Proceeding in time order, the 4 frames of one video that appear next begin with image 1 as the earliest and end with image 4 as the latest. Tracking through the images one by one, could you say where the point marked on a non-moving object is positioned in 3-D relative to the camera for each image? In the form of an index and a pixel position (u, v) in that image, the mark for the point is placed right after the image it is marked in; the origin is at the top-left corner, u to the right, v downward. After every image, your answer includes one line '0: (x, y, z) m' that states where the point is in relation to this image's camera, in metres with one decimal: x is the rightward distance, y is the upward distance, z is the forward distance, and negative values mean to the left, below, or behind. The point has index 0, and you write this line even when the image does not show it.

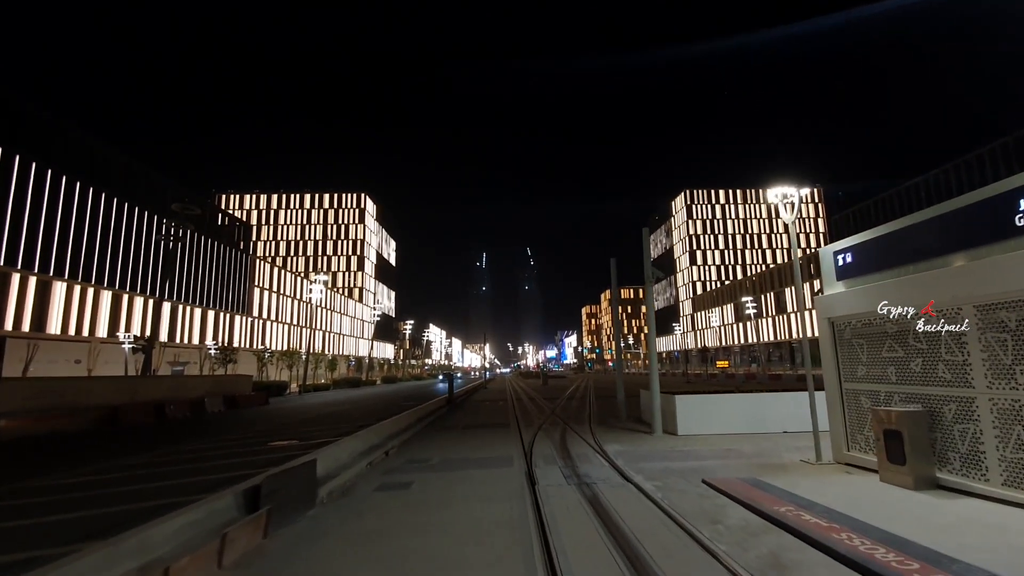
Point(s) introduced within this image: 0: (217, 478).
0: (-4.4, -2.9, +8.1) m
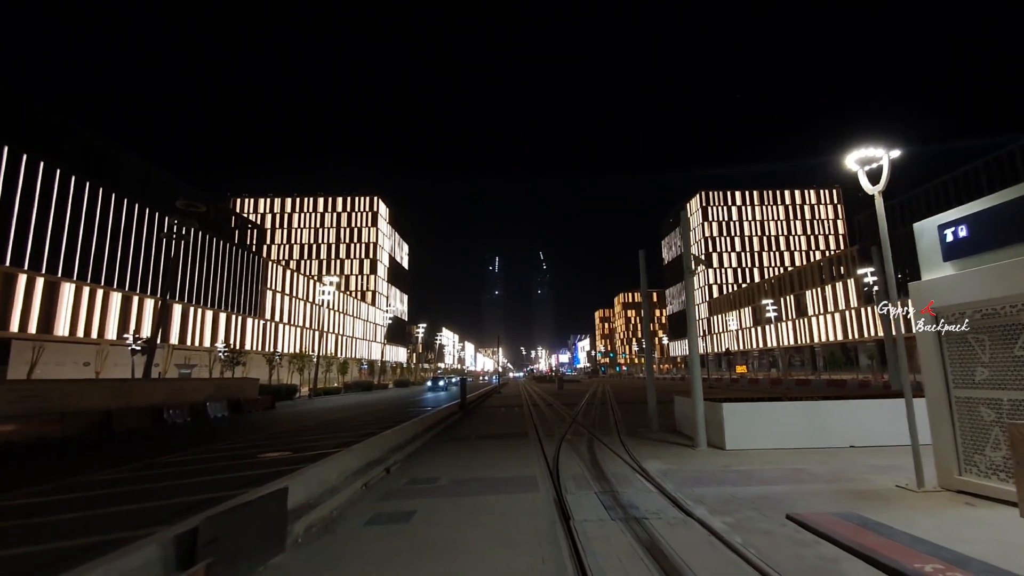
0: (-4.1, -2.7, +6.7) m
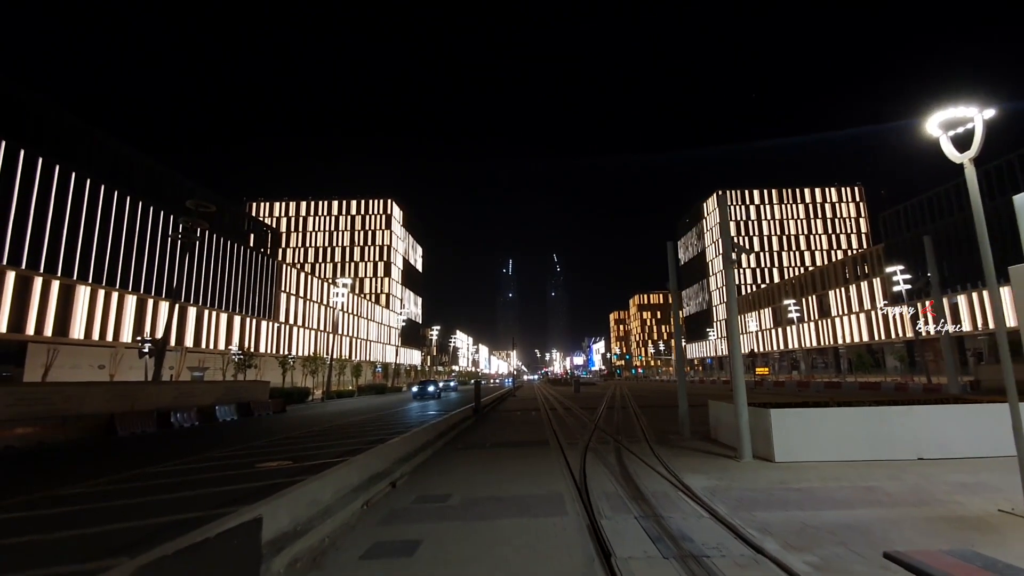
0: (-3.8, -2.6, +5.8) m
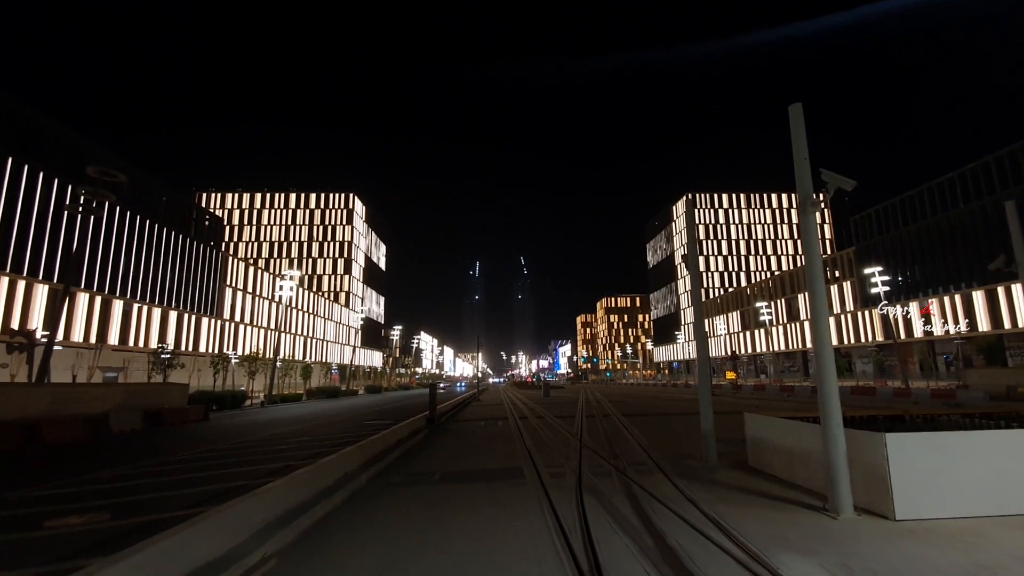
0: (-4.1, -2.0, +2.0) m
